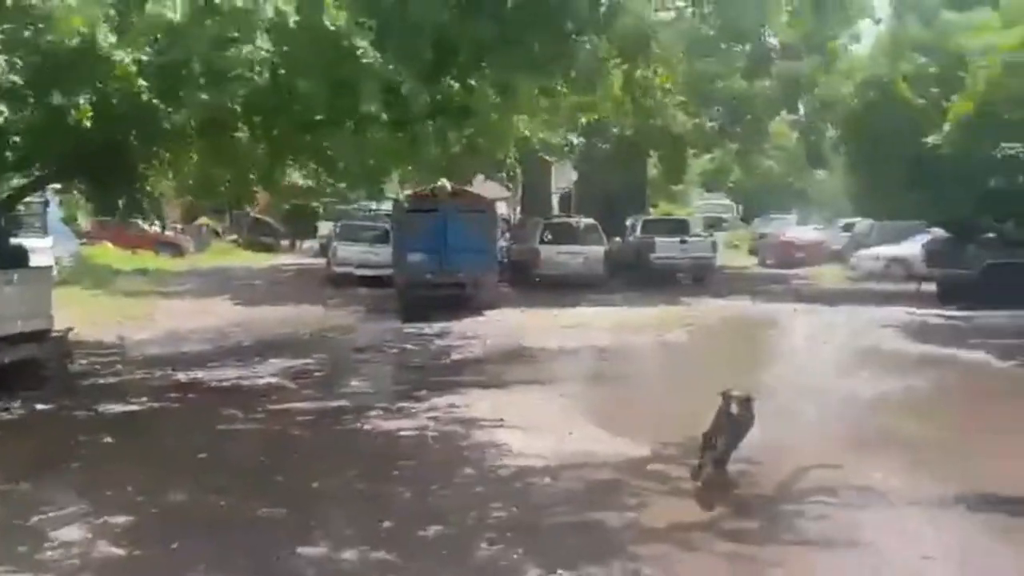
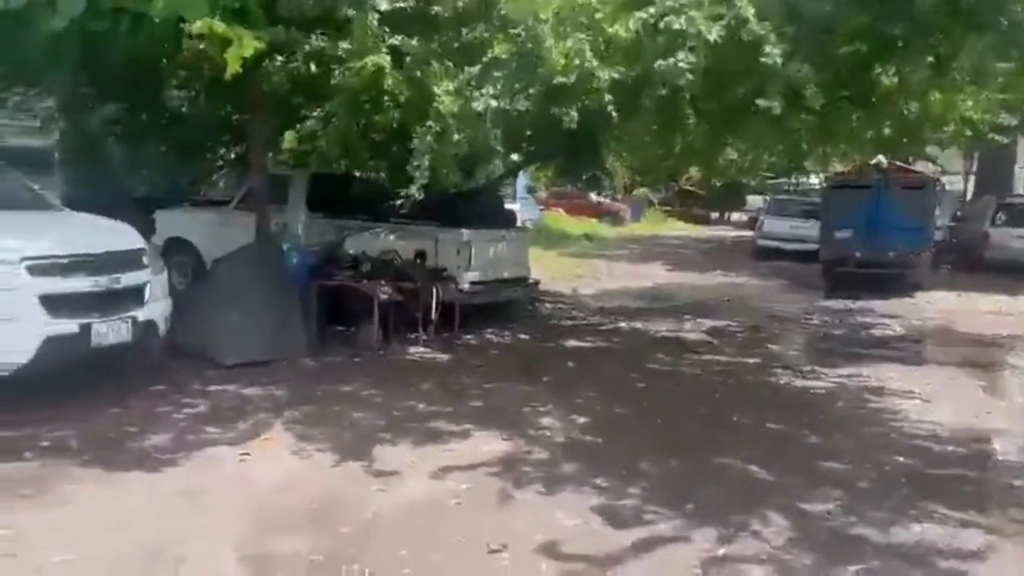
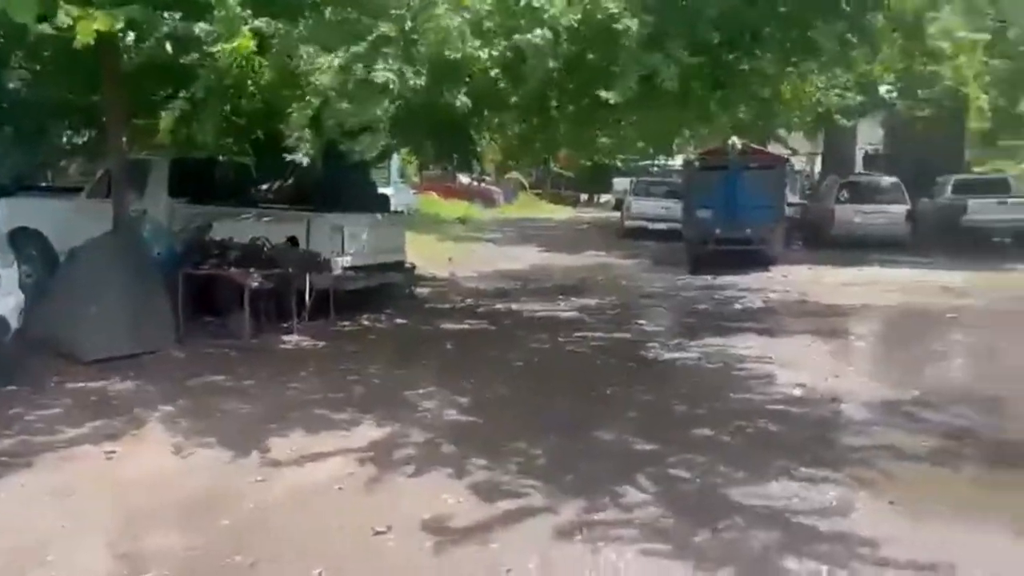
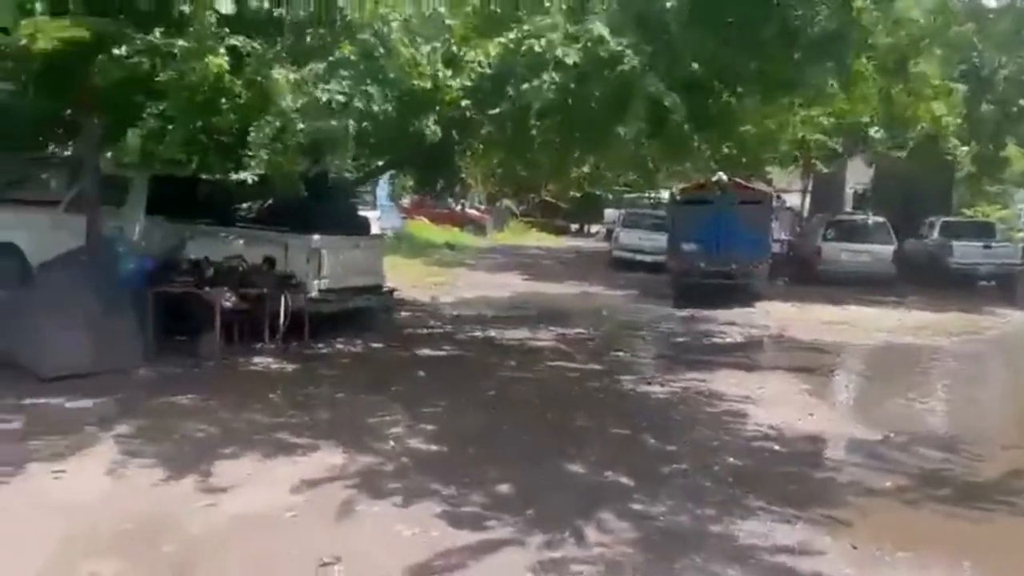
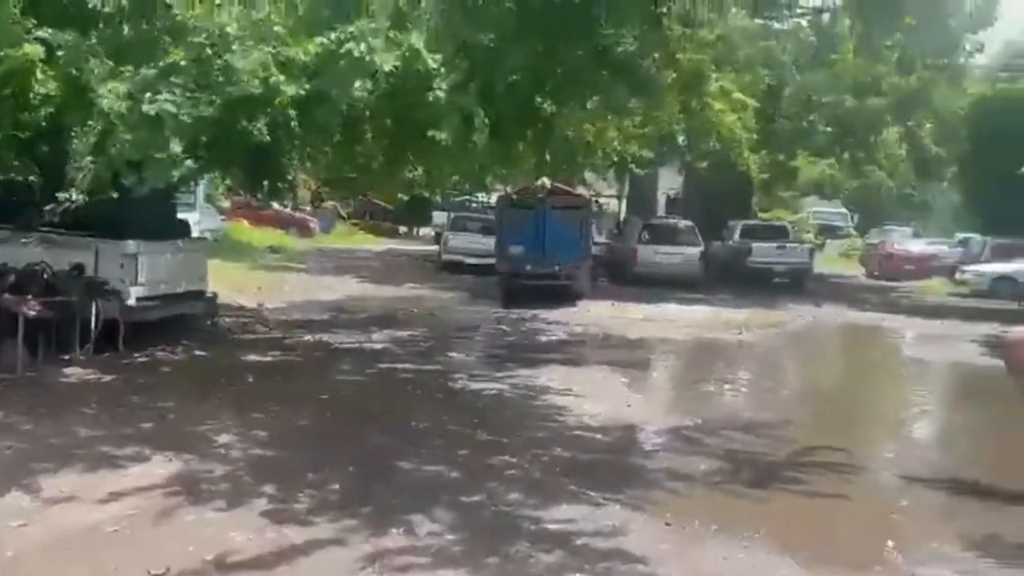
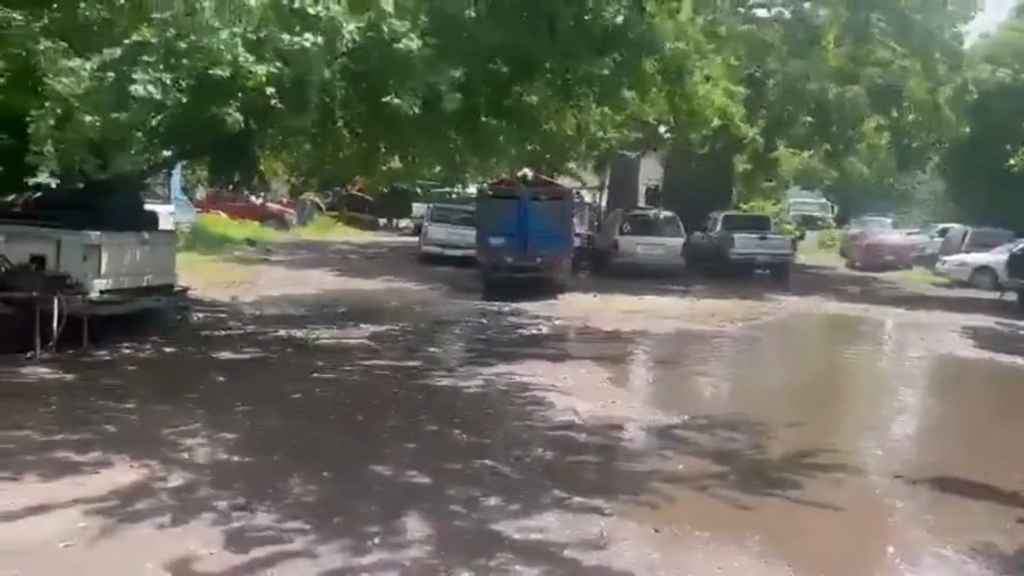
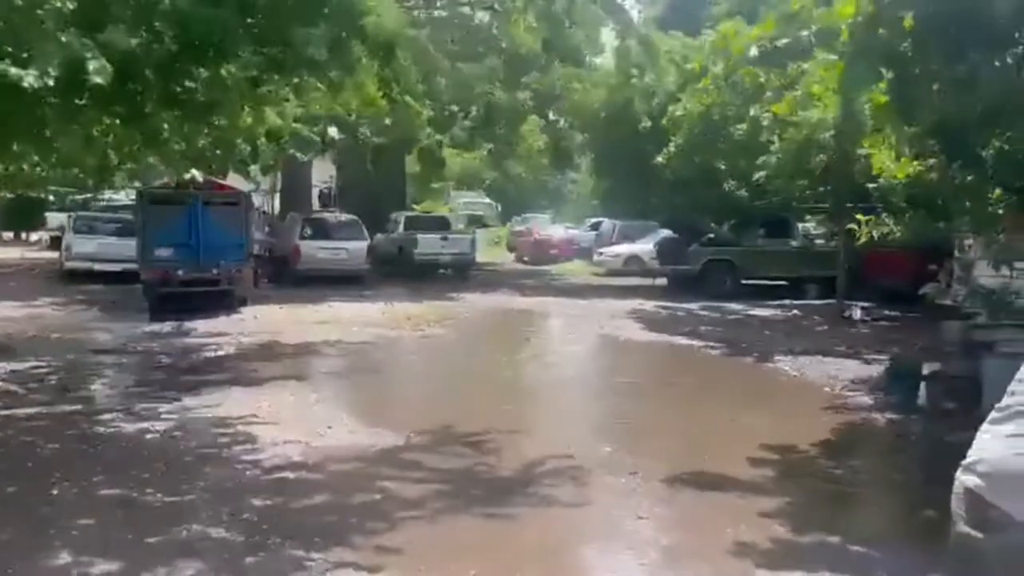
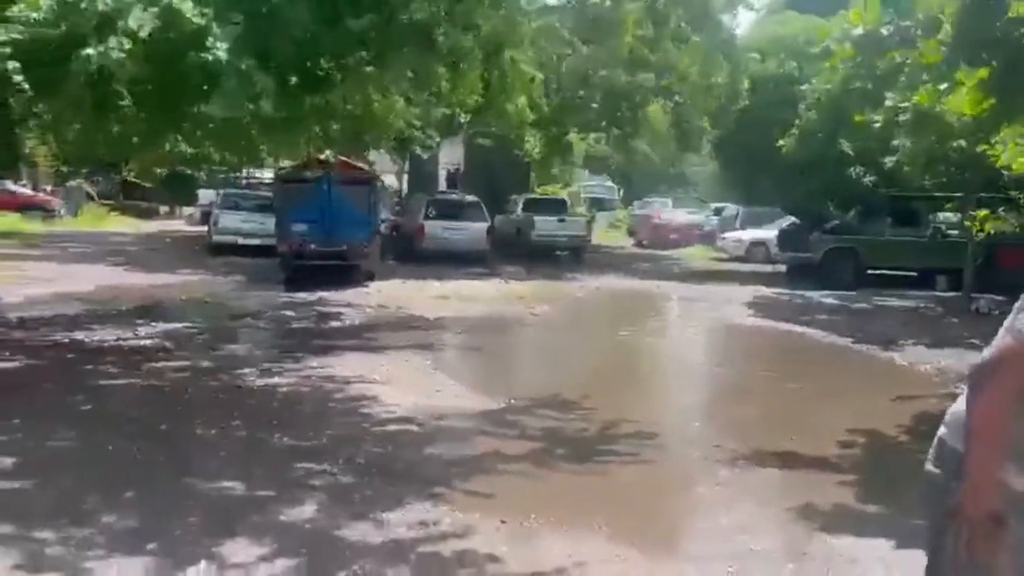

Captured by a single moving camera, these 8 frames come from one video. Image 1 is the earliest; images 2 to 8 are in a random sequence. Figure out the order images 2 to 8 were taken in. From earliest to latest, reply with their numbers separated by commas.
7, 8, 6, 4, 2, 3, 5
